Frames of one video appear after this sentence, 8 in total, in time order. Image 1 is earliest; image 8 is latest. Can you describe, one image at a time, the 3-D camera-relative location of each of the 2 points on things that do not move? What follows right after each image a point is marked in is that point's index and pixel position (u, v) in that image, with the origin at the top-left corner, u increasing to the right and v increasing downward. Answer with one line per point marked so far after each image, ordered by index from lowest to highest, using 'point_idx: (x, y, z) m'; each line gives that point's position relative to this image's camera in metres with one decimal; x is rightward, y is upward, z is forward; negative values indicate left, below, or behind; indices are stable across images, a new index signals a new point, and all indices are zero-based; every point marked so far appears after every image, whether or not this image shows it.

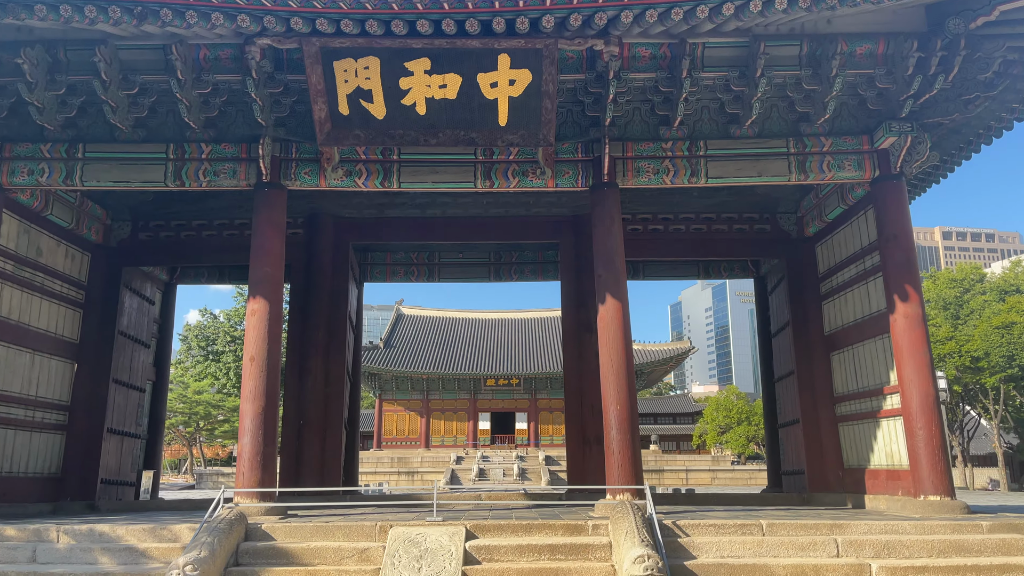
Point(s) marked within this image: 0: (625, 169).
0: (+1.2, +1.3, +8.4) m
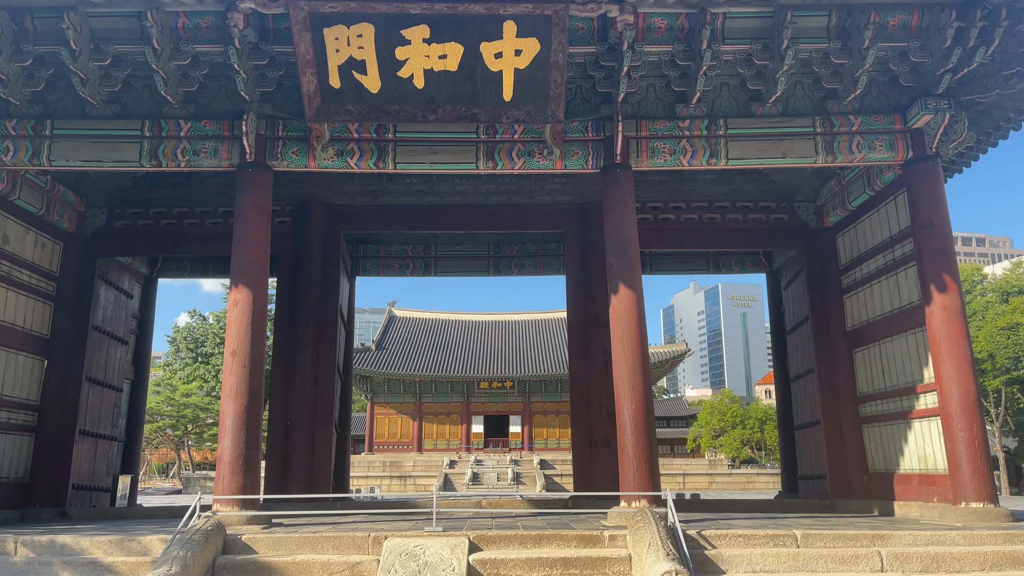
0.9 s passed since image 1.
0: (+1.2, +1.4, +7.8) m
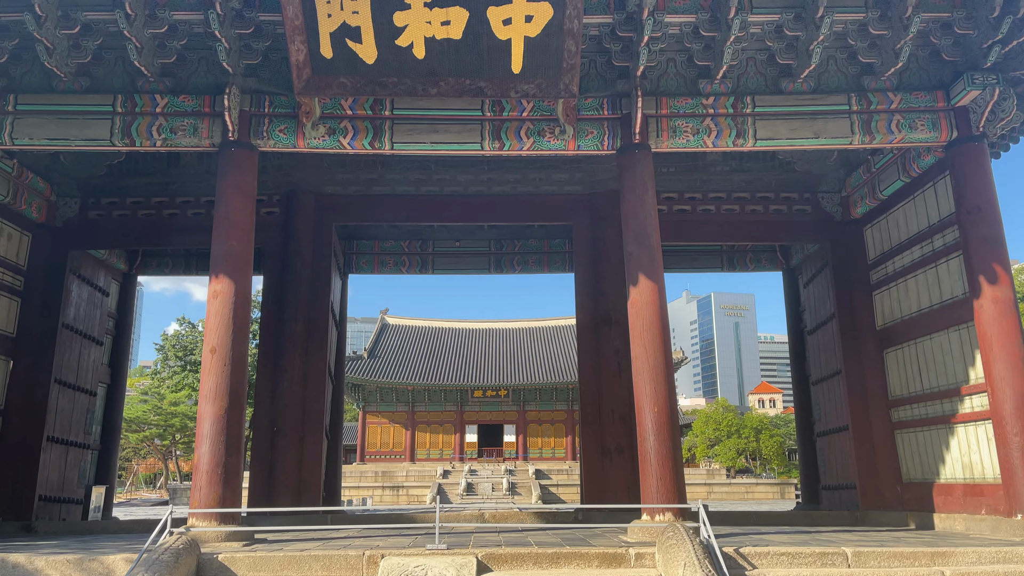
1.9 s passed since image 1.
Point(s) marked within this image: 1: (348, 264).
0: (+1.3, +1.4, +7.1) m
1: (-2.3, +0.3, +11.0) m
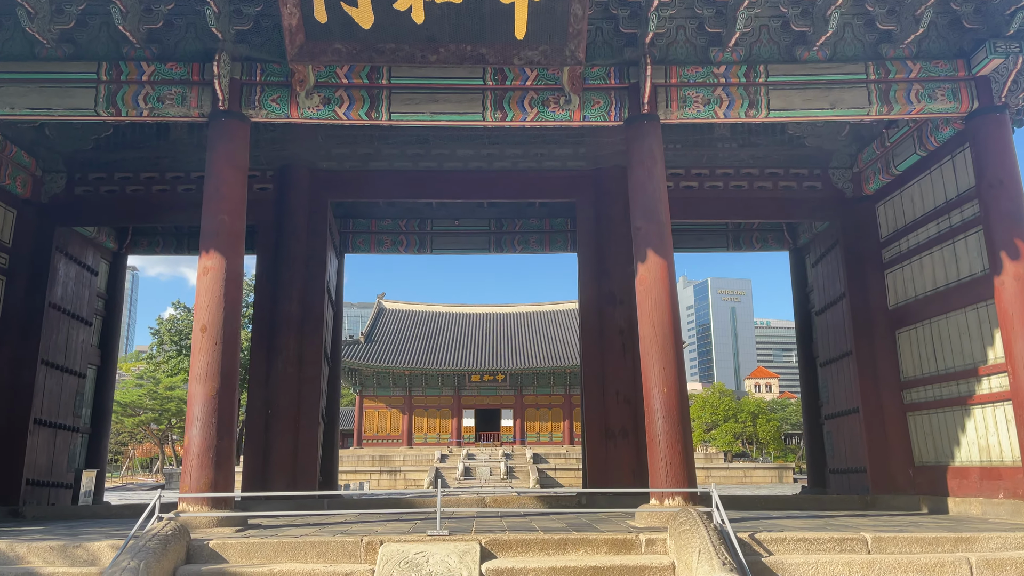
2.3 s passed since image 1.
0: (+1.3, +1.6, +6.8) m
1: (-2.3, +0.6, +10.7) m
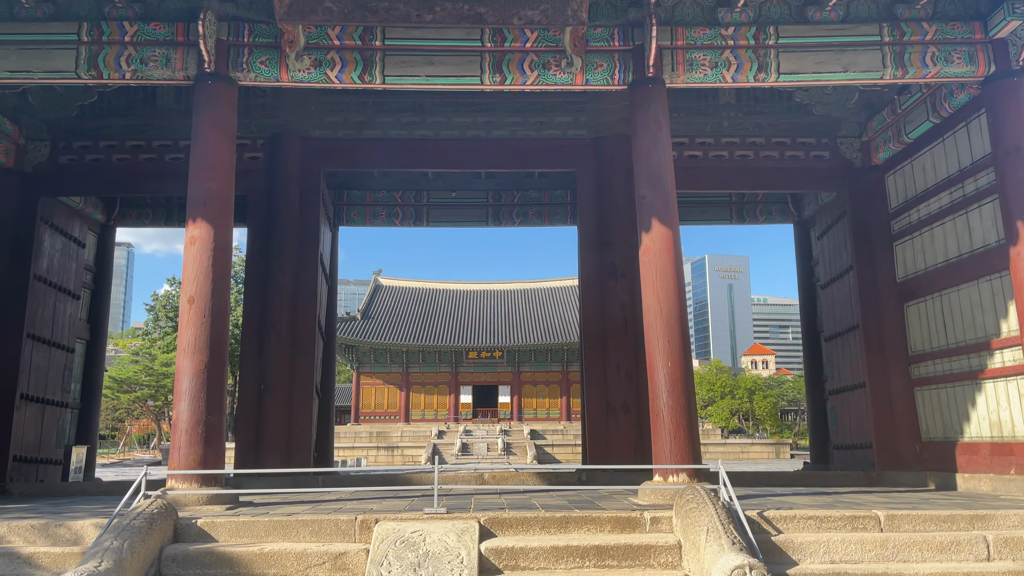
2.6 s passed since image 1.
0: (+1.3, +1.9, +6.6) m
1: (-2.3, +1.0, +10.4) m
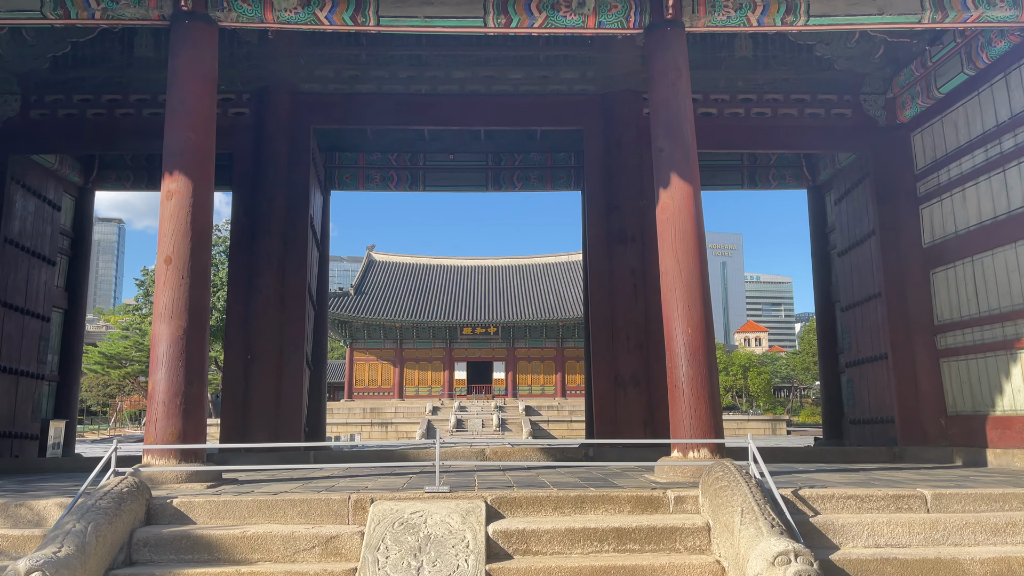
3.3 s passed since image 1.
0: (+1.4, +2.2, +6.0) m
1: (-2.3, +1.4, +9.9) m
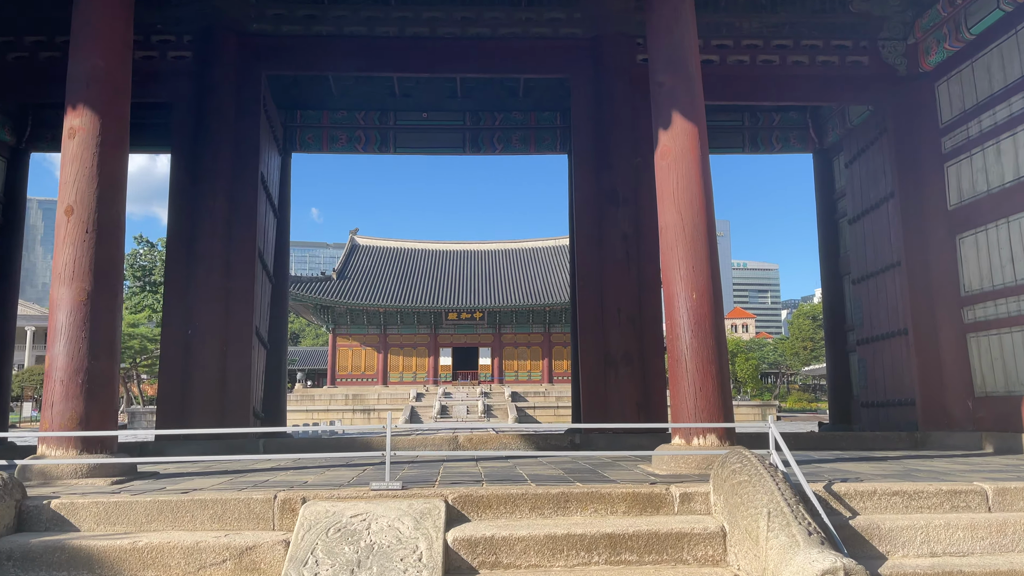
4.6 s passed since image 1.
0: (+1.2, +2.4, +5.1) m
1: (-2.5, +1.7, +8.9) m
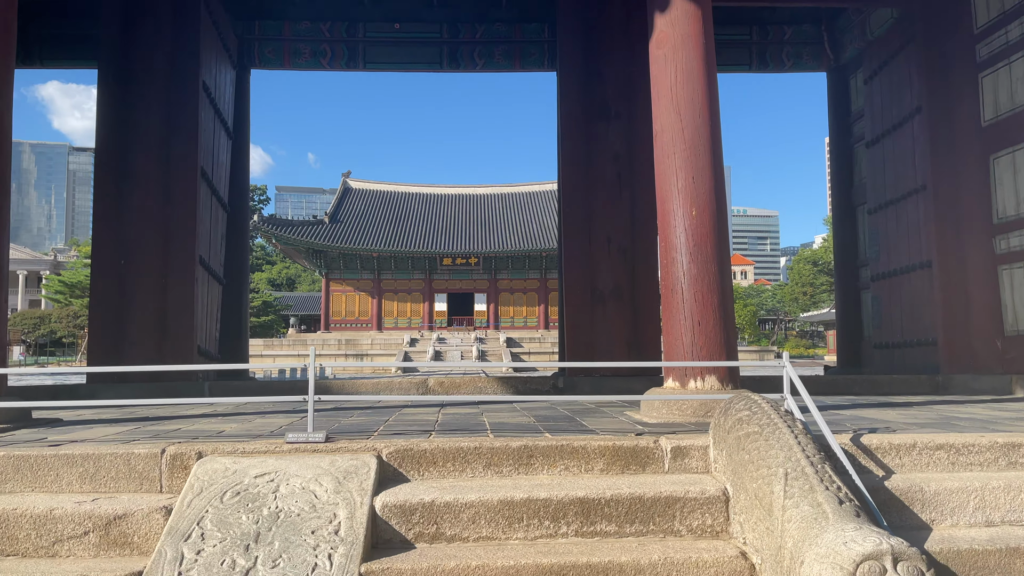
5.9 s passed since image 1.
0: (+1.0, +2.9, +4.2) m
1: (-2.7, +2.4, +8.0) m
